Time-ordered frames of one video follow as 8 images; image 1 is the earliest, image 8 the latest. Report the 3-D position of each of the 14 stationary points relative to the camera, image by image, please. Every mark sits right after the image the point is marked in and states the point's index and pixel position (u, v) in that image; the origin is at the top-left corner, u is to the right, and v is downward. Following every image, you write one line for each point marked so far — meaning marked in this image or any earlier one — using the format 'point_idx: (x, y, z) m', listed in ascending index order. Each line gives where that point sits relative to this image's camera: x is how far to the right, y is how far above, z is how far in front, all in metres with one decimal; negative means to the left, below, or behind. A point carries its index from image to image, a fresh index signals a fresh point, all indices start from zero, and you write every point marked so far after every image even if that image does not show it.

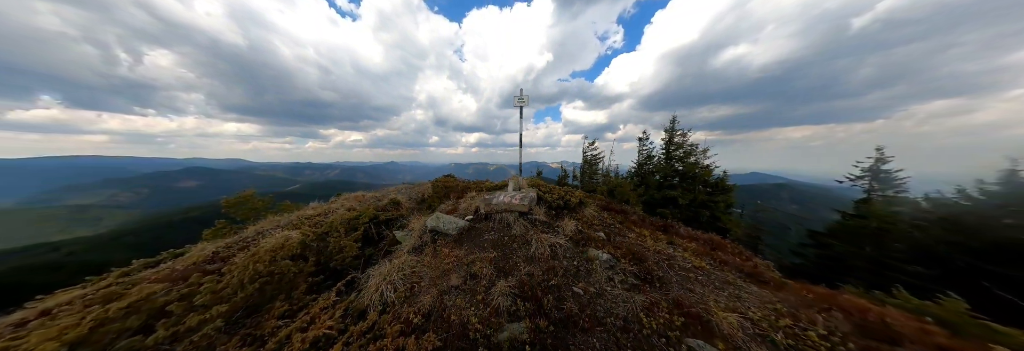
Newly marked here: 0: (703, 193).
0: (+12.5, -1.1, +12.6) m
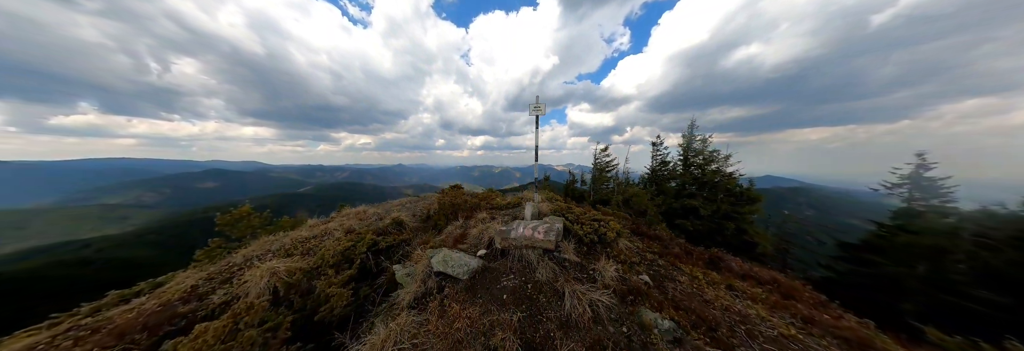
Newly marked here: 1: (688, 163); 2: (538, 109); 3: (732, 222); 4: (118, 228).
0: (+13.0, -1.7, +11.8) m
1: (+12.4, +0.9, +13.8) m
2: (+1.2, +2.2, +6.8) m
3: (+13.1, -2.7, +11.5) m
4: (-39.6, -5.3, +19.4) m
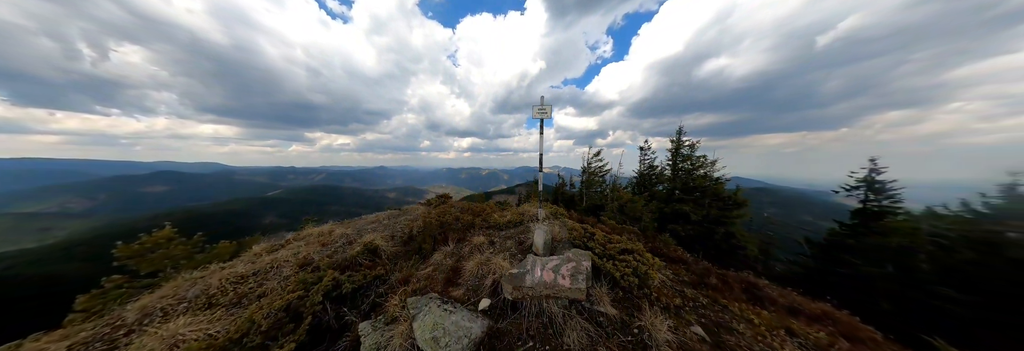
0: (+12.5, -2.0, +11.9) m
1: (+11.8, +0.5, +14.0) m
2: (+1.1, +1.9, +6.3) m
3: (+12.7, -3.1, +11.7) m
4: (-40.4, -5.7, +16.1) m
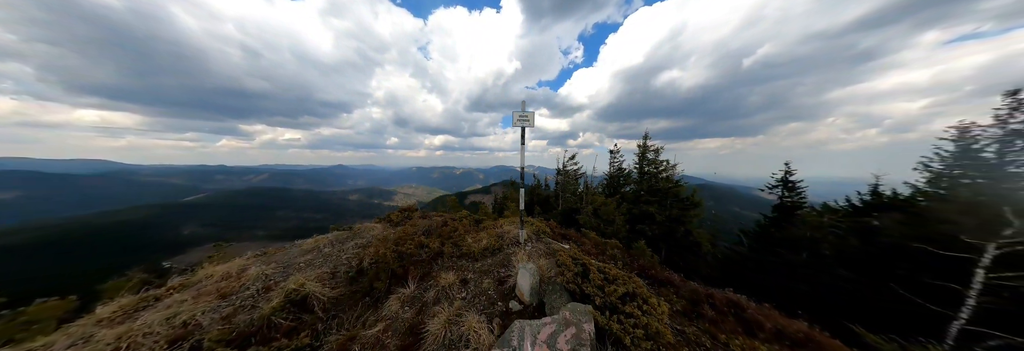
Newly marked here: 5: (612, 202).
0: (+11.0, -2.2, +13.0) m
1: (+10.0, +0.3, +14.9) m
2: (+0.3, +1.6, +5.8) m
3: (+11.1, -3.3, +12.7) m
4: (-42.1, -6.0, +10.1) m
5: (+6.1, -1.6, +11.9) m
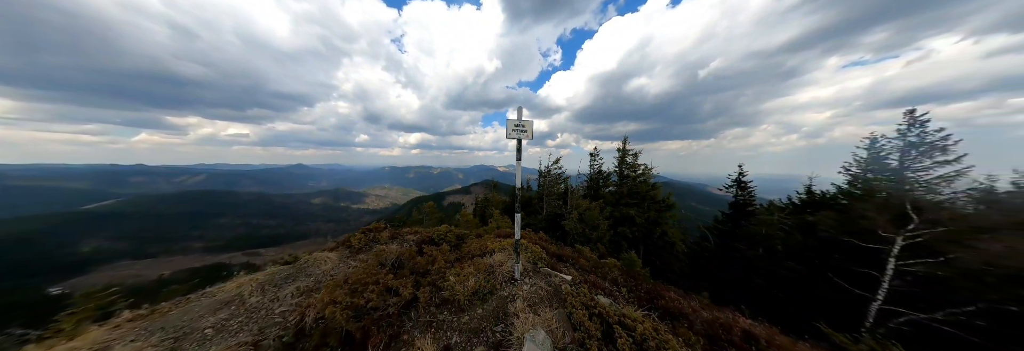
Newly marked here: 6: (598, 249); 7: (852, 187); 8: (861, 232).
0: (+9.8, -2.5, +13.5) m
1: (+8.6, +0.1, +15.3) m
2: (0.0, +1.3, +5.2) m
3: (+10.0, -3.5, +13.3) m
4: (-42.6, -6.5, +5.1) m
5: (+5.1, -1.9, +11.9) m
6: (+5.1, -4.4, +10.8) m
7: (+21.3, -0.7, +12.1) m
8: (+17.3, -2.8, +9.5) m
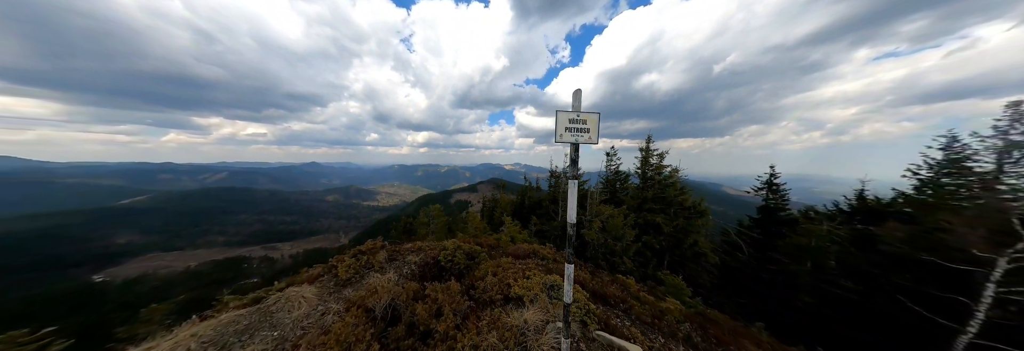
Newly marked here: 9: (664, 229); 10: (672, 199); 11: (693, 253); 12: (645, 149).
0: (+10.6, -2.6, +12.1) m
1: (+9.5, -0.1, +13.9) m
2: (+0.5, +1.1, +4.2) m
3: (+10.8, -3.7, +11.9) m
4: (-42.1, -6.5, +5.6) m
5: (+5.9, -2.0, +10.7) m
6: (+5.9, -4.6, +9.7) m
7: (+22.1, -0.9, +10.4) m
8: (+17.9, -3.1, +7.9) m
9: (+9.2, -3.3, +11.8) m
10: (+10.3, -1.5, +12.5) m
11: (+11.2, -4.8, +11.9) m
12: (+10.1, +2.1, +14.9) m
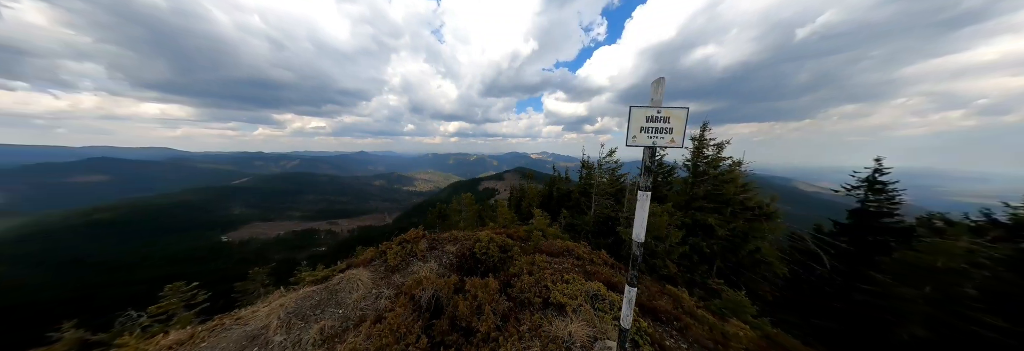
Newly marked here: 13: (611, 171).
0: (+12.4, -2.3, +10.4) m
1: (+11.5, +0.4, +12.3) m
2: (+1.3, +1.1, +3.8) m
3: (+12.5, -3.4, +10.3) m
4: (-40.8, -5.7, +11.6) m
5: (+7.5, -1.7, +9.7) m
6: (+7.3, -4.3, +8.8) m
7: (+23.5, -0.9, +7.0) m
8: (+19.0, -3.1, +5.3) m
9: (+11.0, -2.9, +10.4) m
10: (+12.1, -1.2, +10.8) m
11: (+12.9, -4.5, +10.3) m
12: (+12.3, +2.6, +13.0) m
13: (+7.5, +0.3, +14.8) m
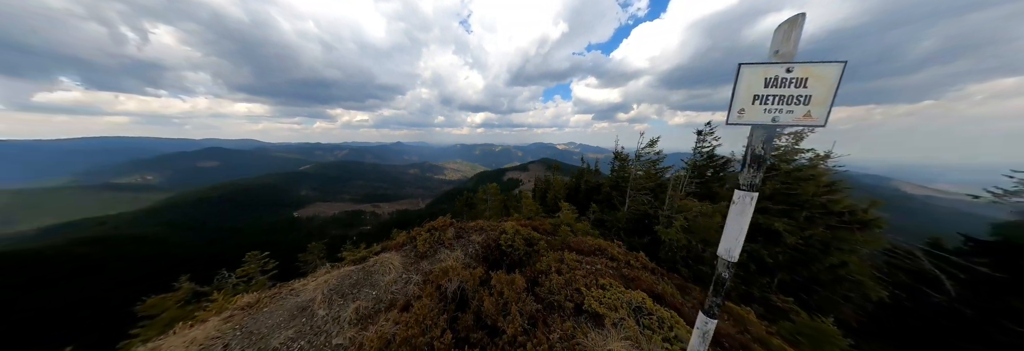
0: (+13.7, -2.1, +8.5) m
1: (+13.1, +0.7, +10.3) m
2: (+1.8, +1.3, +3.2) m
3: (+13.8, -3.2, +8.4) m
4: (-38.9, -4.3, +16.7) m
5: (+8.7, -1.4, +8.4) m
6: (+8.4, -4.1, +7.7) m
7: (+24.2, -1.1, +3.6) m
8: (+19.6, -3.3, +2.6) m
9: (+12.2, -2.7, +8.7) m
10: (+13.4, -1.0, +8.9) m
11: (+14.1, -4.3, +8.4) m
12: (+14.0, +2.9, +10.8) m
13: (+9.4, +0.8, +13.3) m
